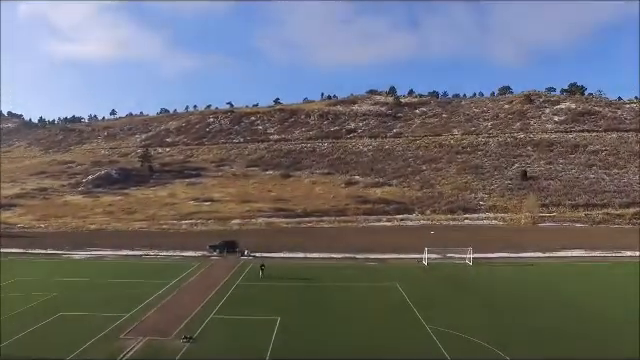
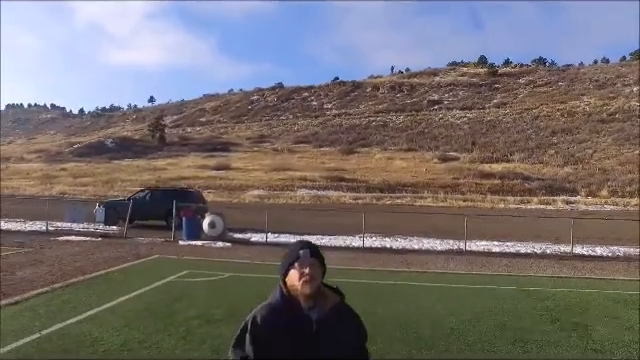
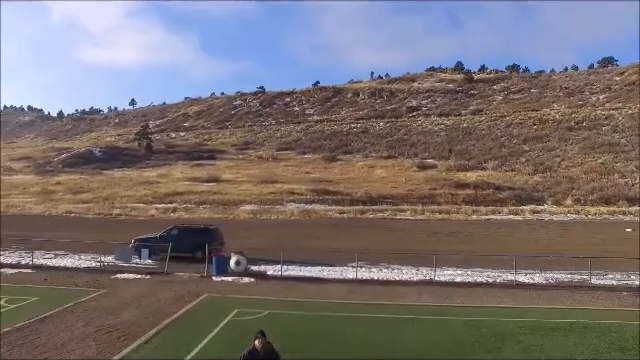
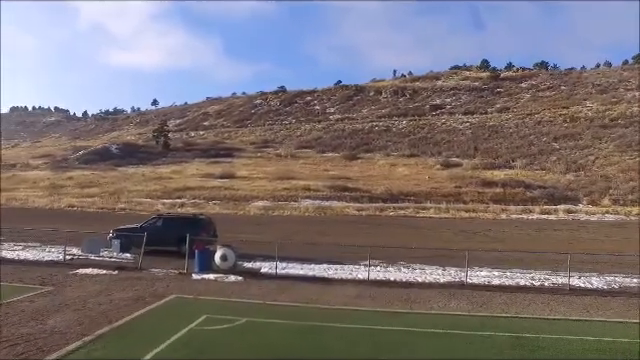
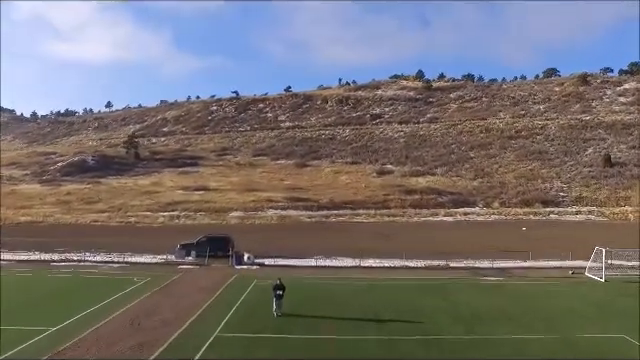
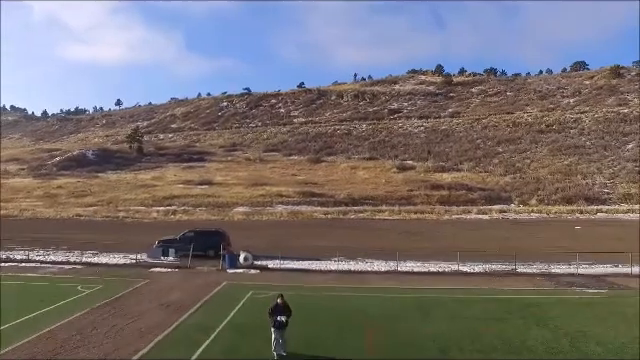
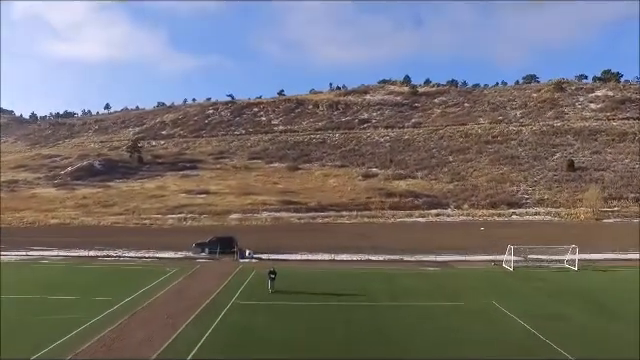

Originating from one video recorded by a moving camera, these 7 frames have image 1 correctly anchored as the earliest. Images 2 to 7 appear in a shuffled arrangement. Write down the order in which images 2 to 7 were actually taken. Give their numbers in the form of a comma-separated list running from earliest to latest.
7, 5, 6, 3, 4, 2
